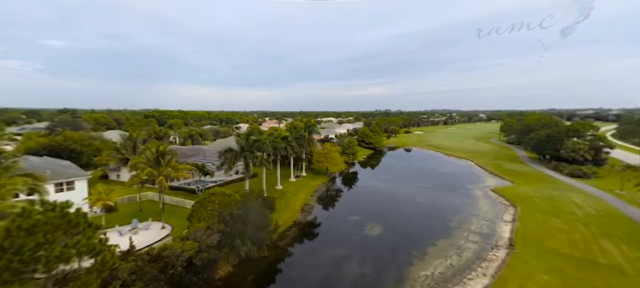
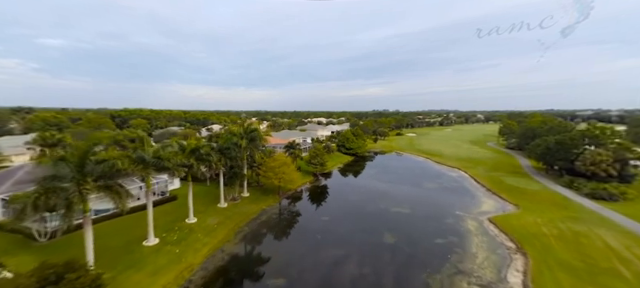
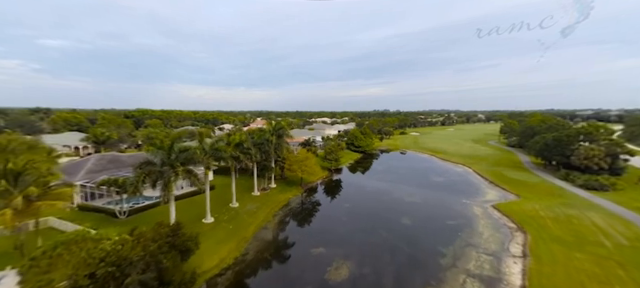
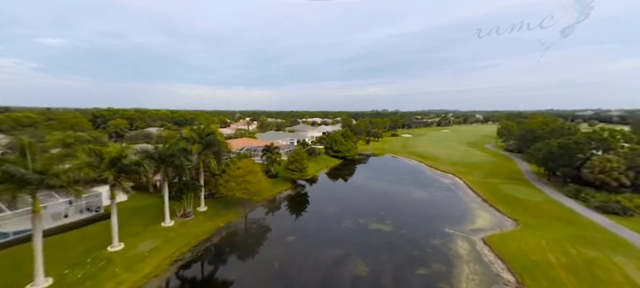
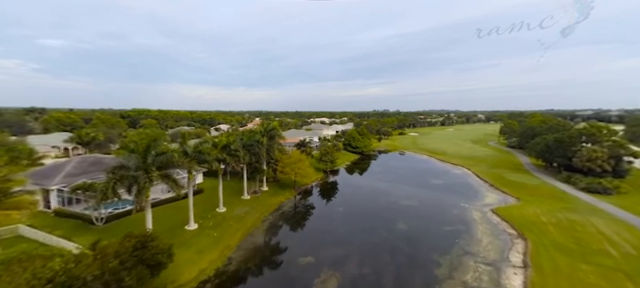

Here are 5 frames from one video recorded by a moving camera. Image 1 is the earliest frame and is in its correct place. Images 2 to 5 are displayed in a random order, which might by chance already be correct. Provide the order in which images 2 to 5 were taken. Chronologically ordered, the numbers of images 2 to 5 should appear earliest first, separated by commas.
3, 5, 2, 4
